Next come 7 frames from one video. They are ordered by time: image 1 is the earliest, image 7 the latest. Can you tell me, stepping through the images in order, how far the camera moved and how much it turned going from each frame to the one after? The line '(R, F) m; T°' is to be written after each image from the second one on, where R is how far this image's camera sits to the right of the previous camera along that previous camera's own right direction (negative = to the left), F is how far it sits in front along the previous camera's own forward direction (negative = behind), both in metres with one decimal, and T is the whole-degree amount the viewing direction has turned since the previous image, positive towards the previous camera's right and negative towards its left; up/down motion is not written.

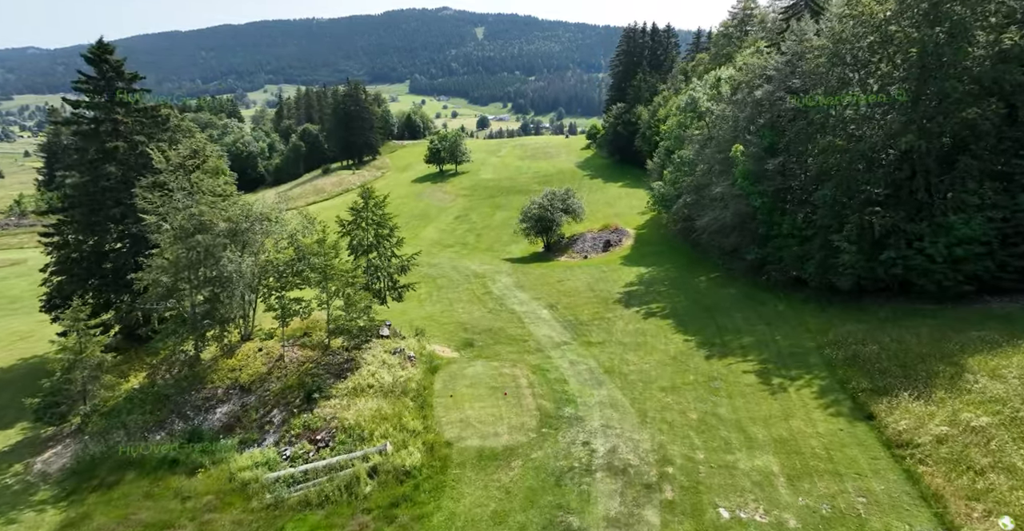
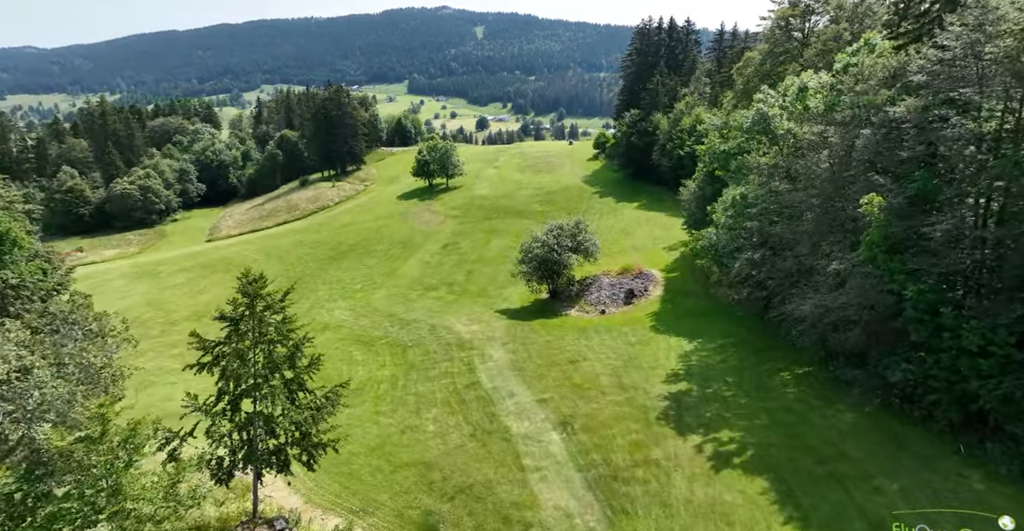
(+0.2, +9.2) m; 0°
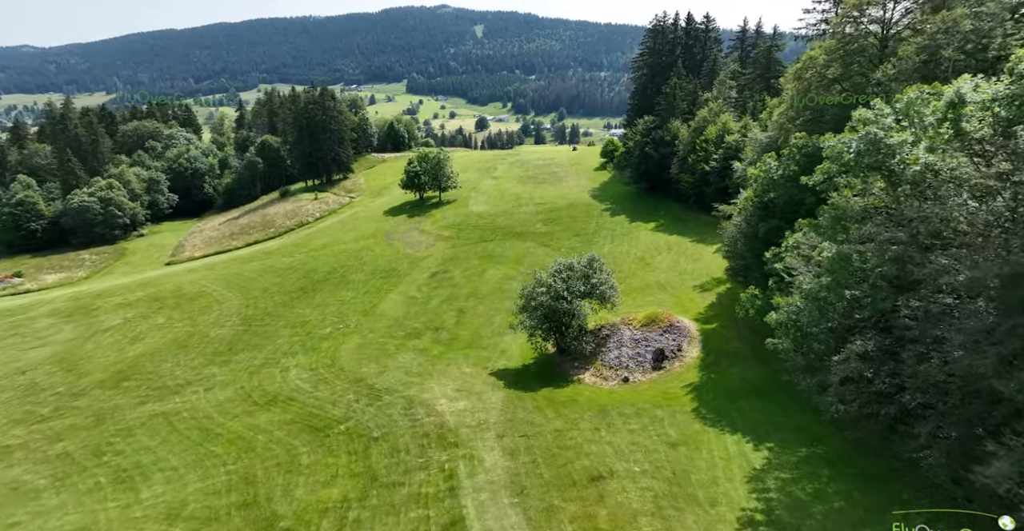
(0.0, +7.0) m; 0°
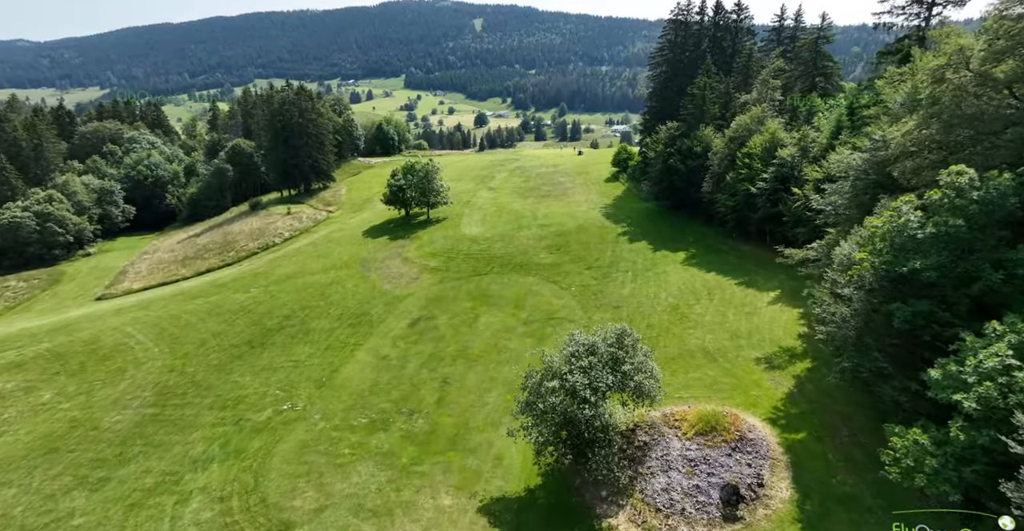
(0.0, +9.0) m; 0°
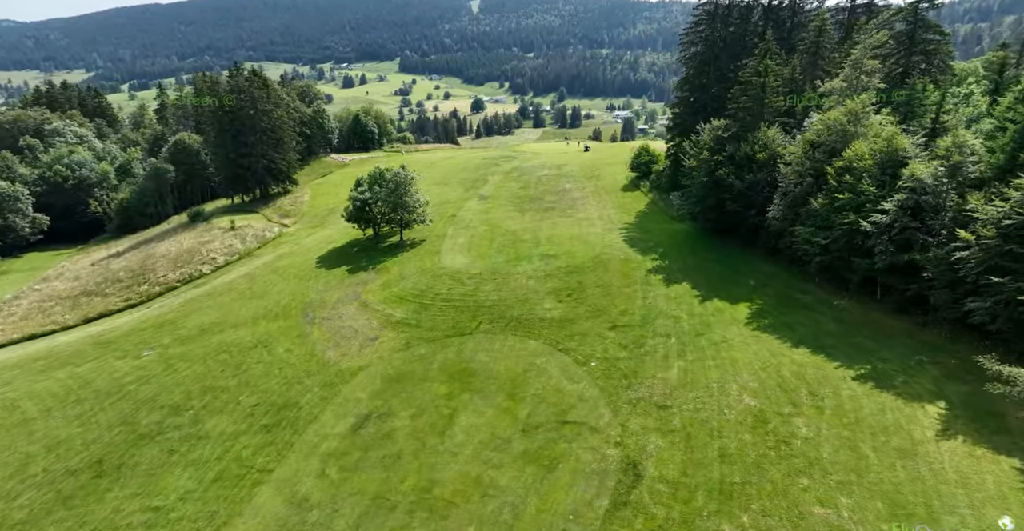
(+0.2, +12.6) m; 0°
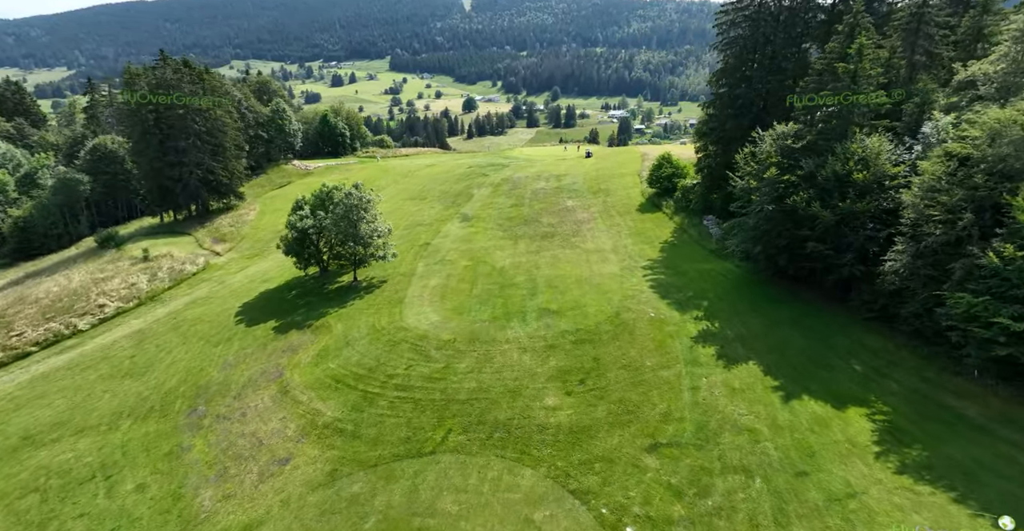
(+0.4, +11.4) m; +1°
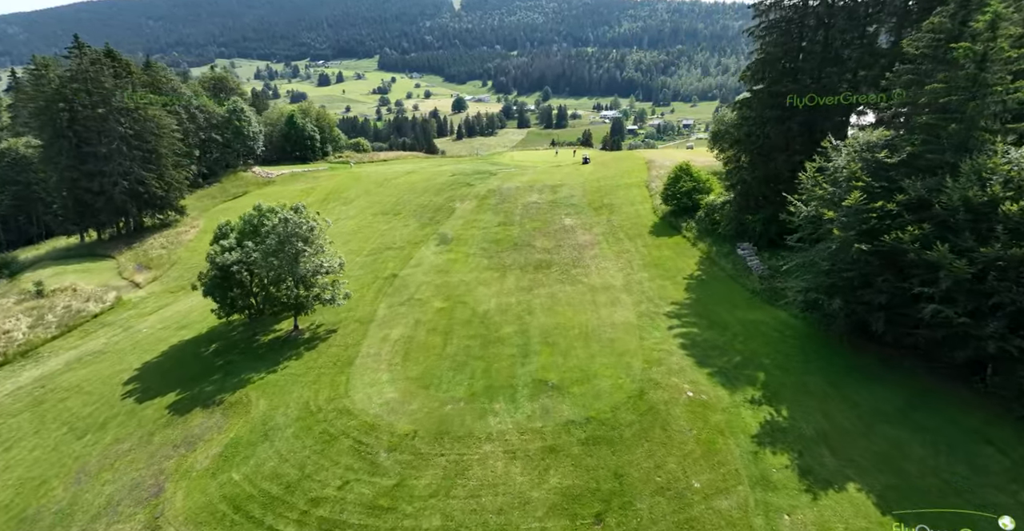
(+0.3, +8.1) m; +1°
